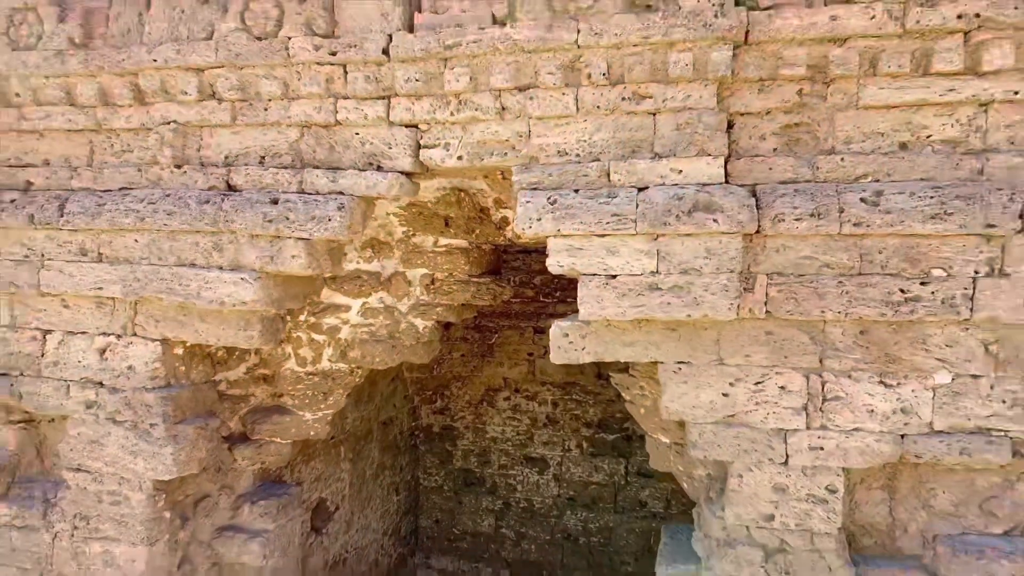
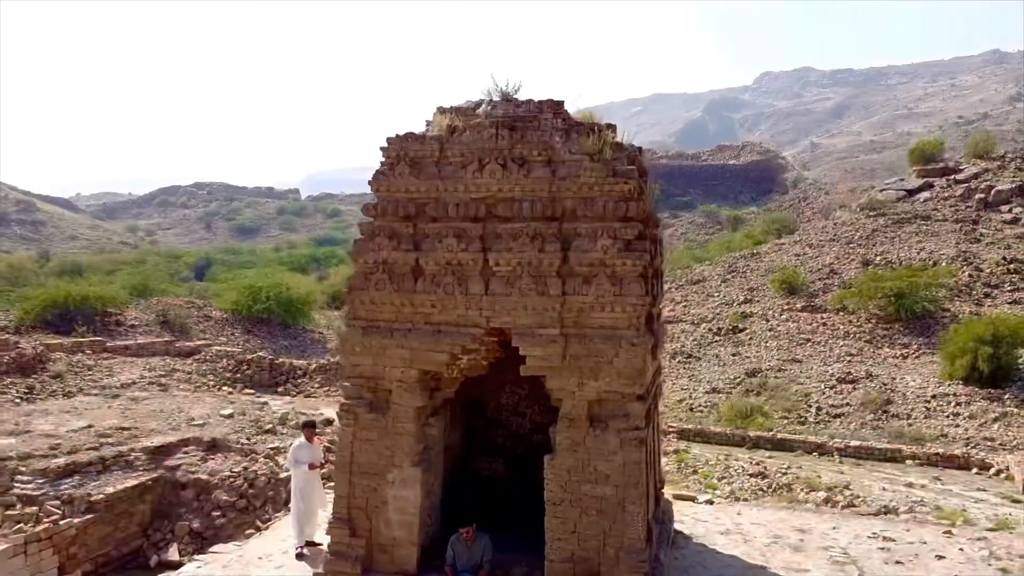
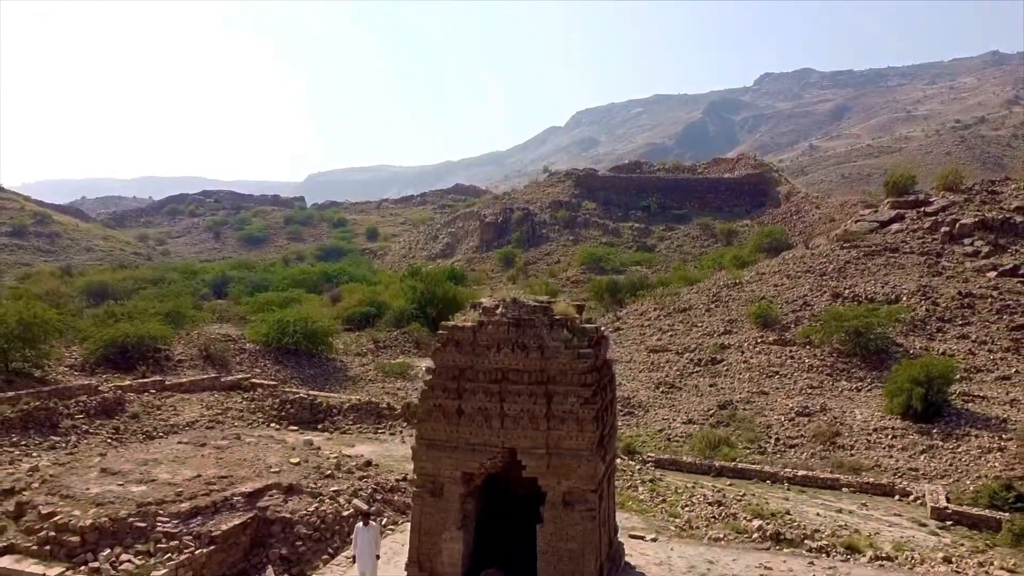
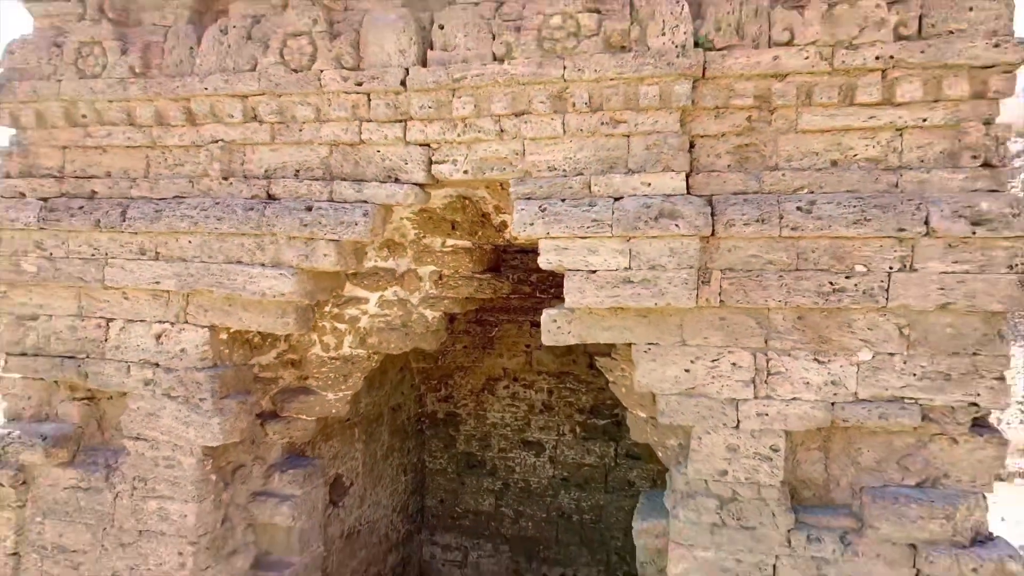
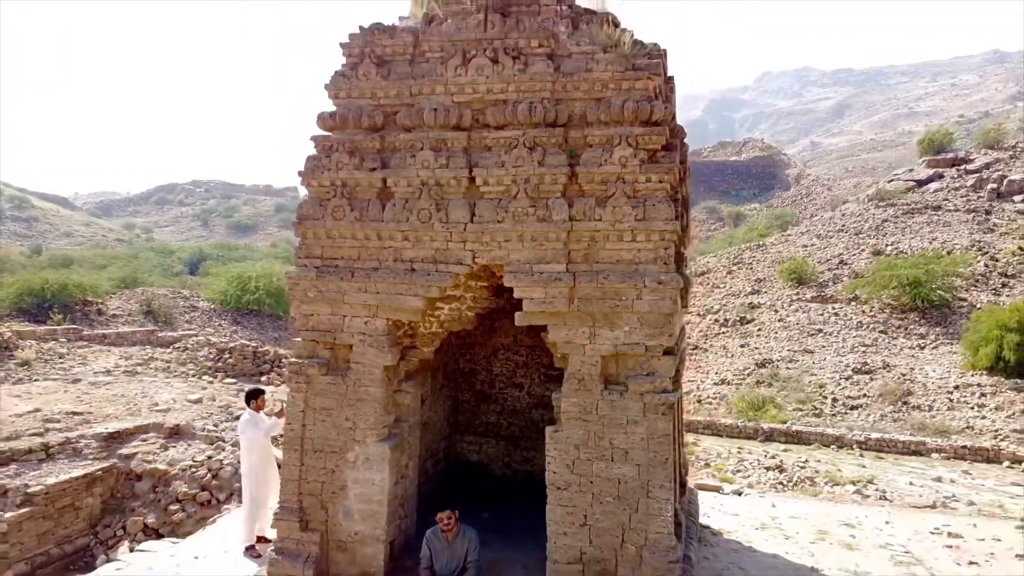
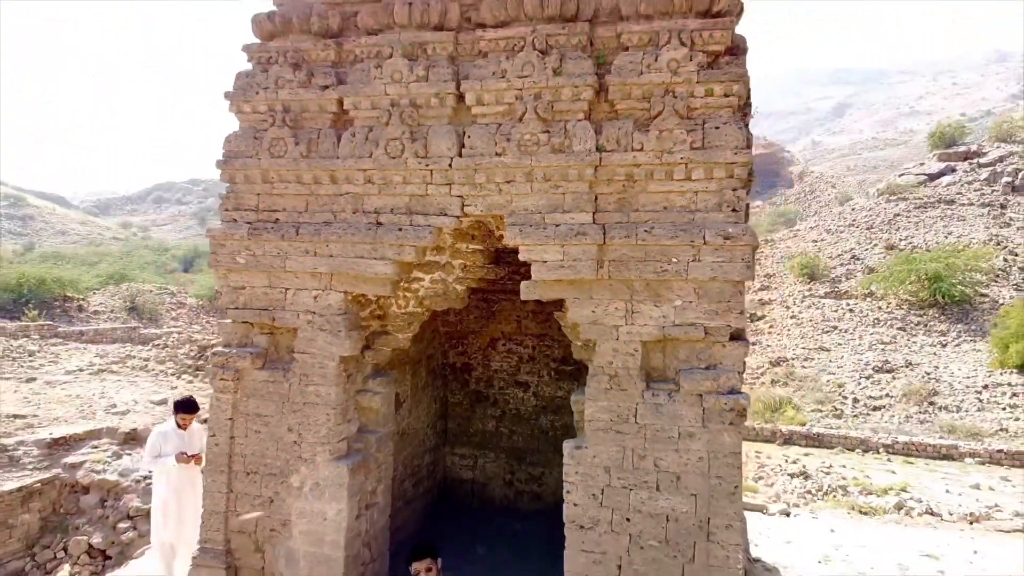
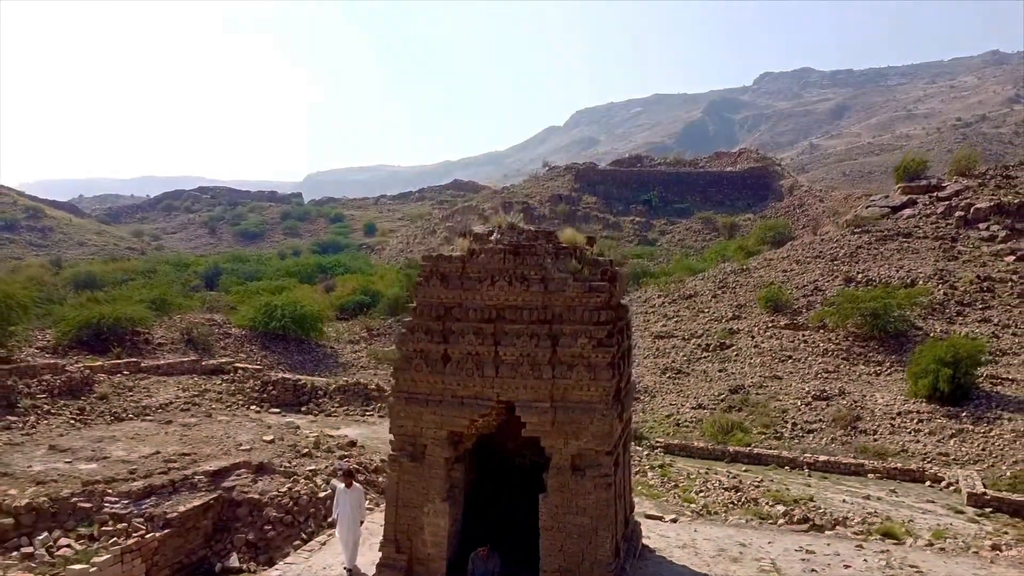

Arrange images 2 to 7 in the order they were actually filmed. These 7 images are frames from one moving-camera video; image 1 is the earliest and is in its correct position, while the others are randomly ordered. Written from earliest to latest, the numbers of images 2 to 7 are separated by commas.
4, 6, 5, 2, 7, 3
